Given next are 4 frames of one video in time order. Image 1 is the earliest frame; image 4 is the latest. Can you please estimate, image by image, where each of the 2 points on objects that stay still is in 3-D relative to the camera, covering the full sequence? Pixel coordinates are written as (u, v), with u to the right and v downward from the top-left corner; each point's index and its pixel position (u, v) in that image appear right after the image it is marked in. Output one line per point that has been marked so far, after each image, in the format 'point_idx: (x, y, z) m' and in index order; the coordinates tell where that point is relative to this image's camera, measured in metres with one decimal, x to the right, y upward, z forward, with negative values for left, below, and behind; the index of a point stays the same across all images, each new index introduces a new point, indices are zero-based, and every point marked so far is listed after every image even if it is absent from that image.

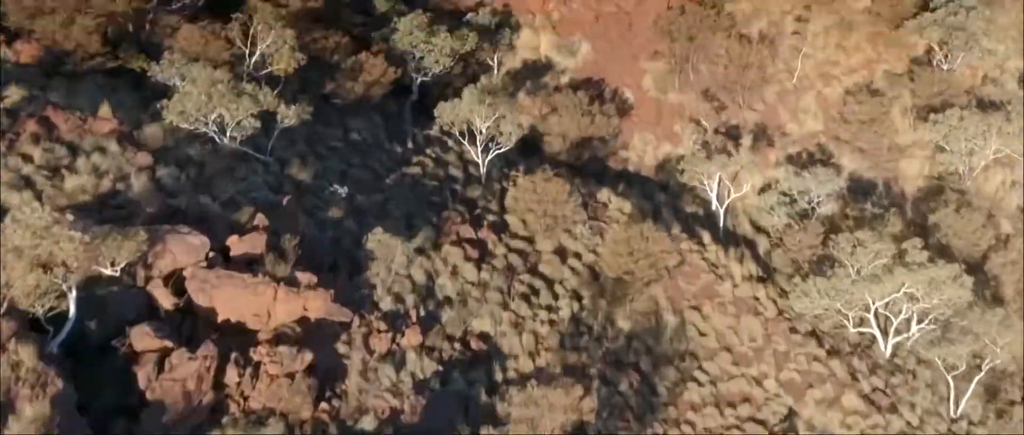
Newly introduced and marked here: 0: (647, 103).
0: (+1.2, +1.0, +12.3) m
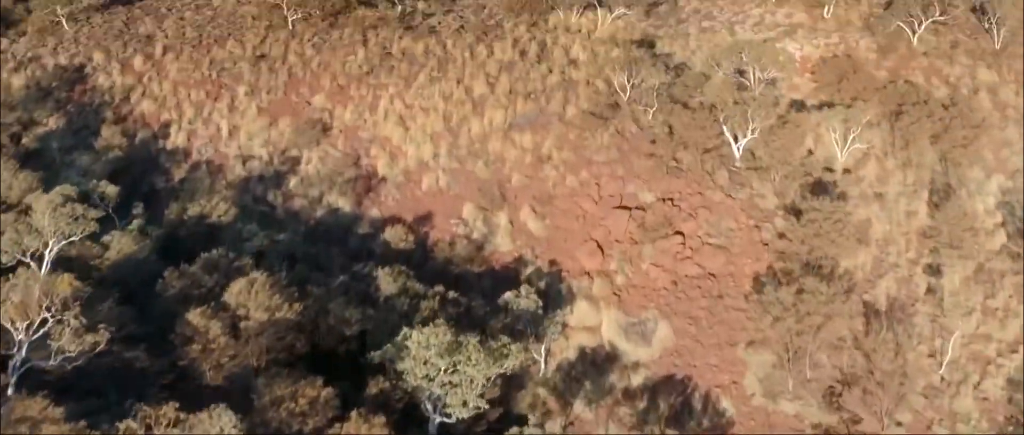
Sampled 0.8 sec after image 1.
0: (+1.5, -1.3, +8.8) m
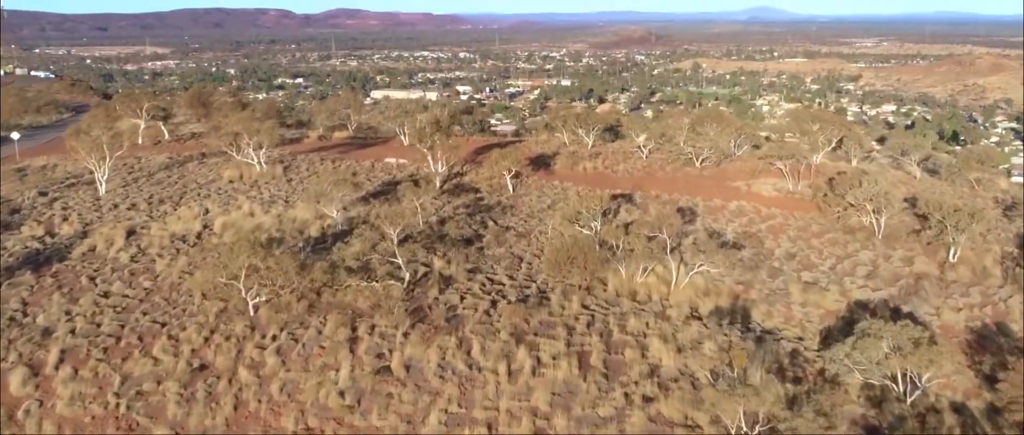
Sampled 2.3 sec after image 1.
0: (+1.8, -3.4, +3.8) m
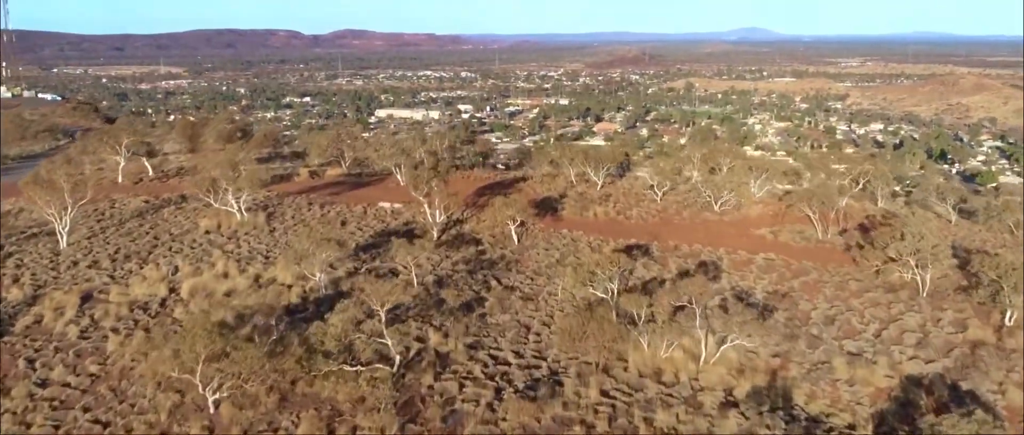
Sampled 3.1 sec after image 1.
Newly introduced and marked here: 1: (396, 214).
0: (+1.9, -3.8, +2.0) m
1: (-1.6, +0.1, +19.2) m
